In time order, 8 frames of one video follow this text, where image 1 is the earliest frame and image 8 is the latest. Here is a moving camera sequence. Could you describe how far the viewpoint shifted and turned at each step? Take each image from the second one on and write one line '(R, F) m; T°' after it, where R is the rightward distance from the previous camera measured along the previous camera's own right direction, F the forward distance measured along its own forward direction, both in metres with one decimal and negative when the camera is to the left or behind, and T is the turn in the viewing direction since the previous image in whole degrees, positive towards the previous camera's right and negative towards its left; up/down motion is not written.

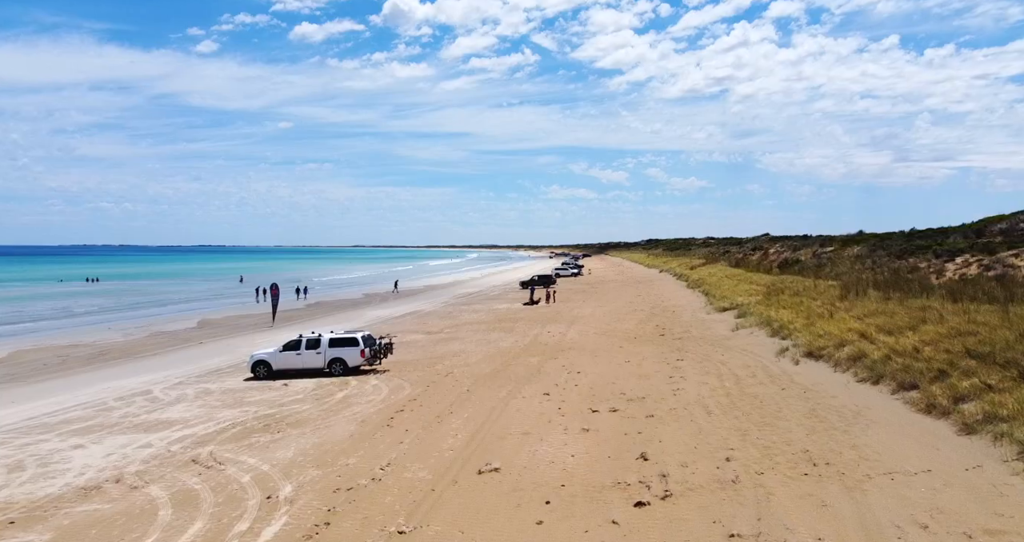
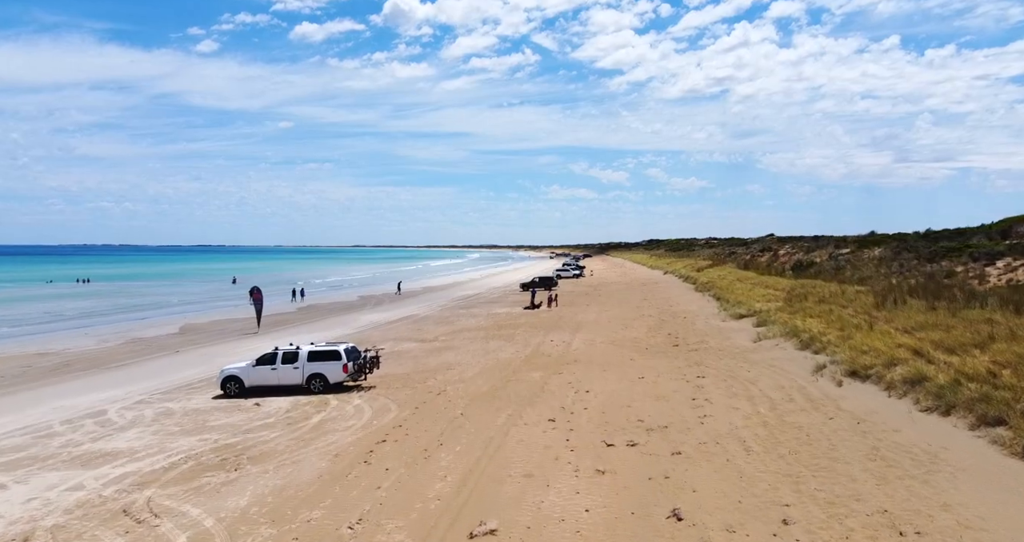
(0.0, +2.1) m; 0°
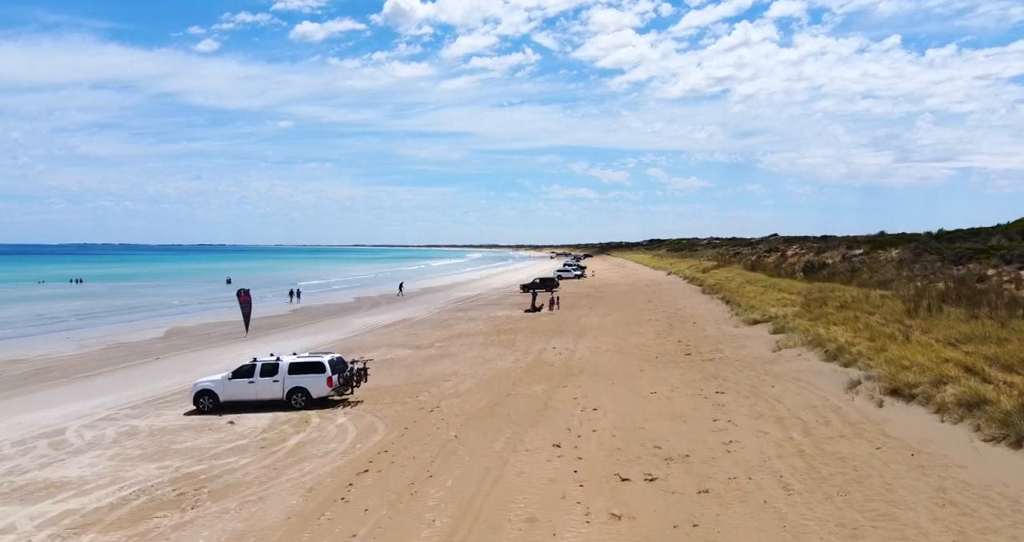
(0.0, +1.5) m; 0°
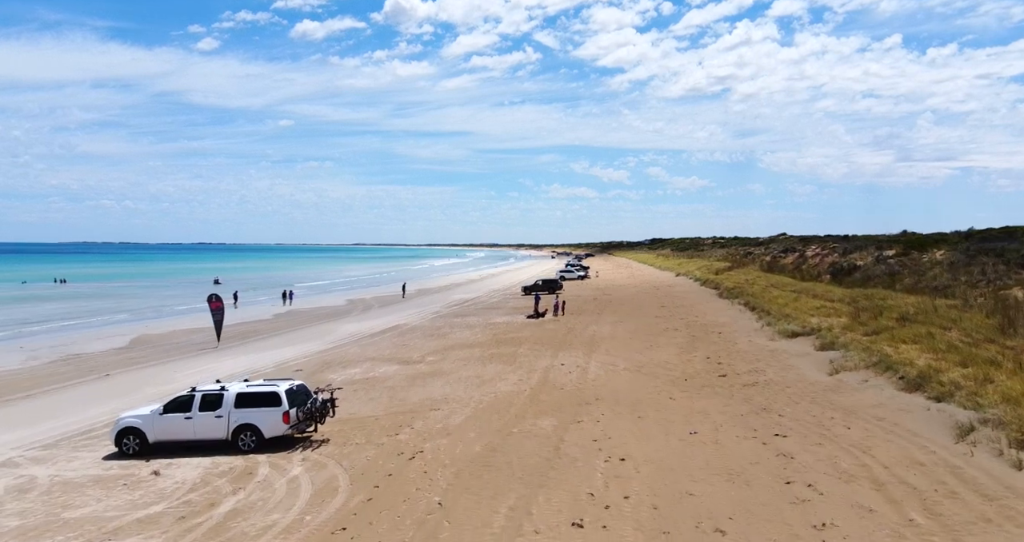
(-0.1, +3.3) m; 0°
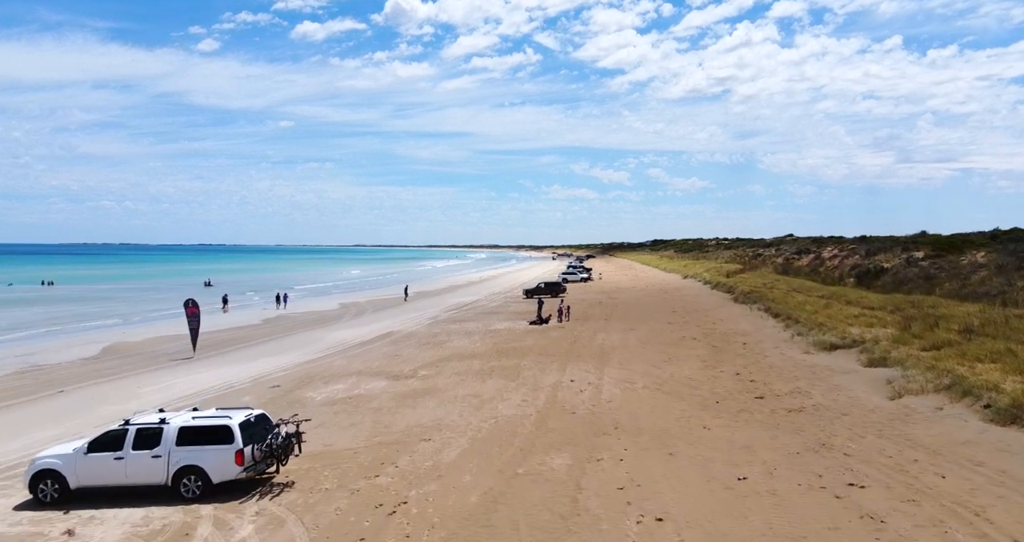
(-0.1, +2.4) m; 0°
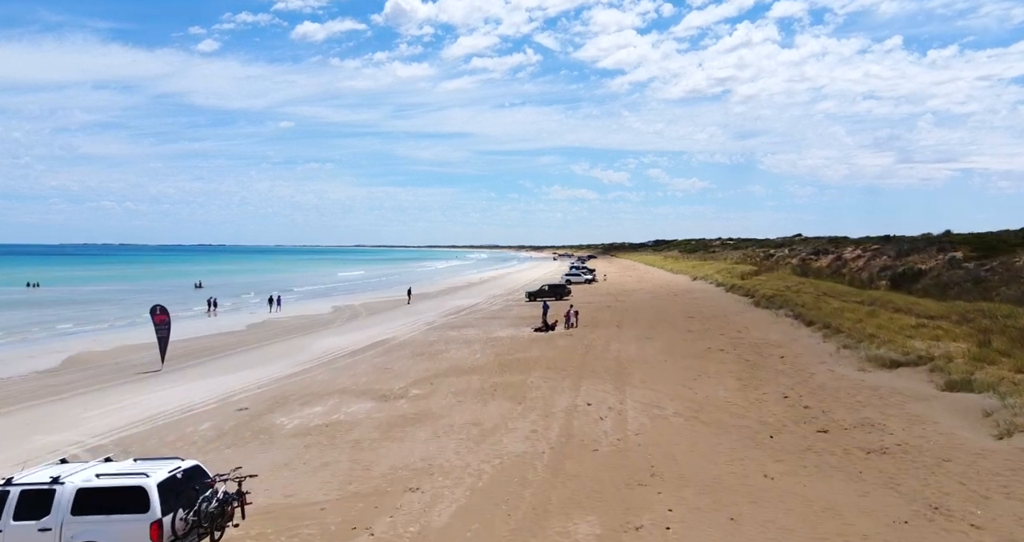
(-0.2, +2.8) m; 0°
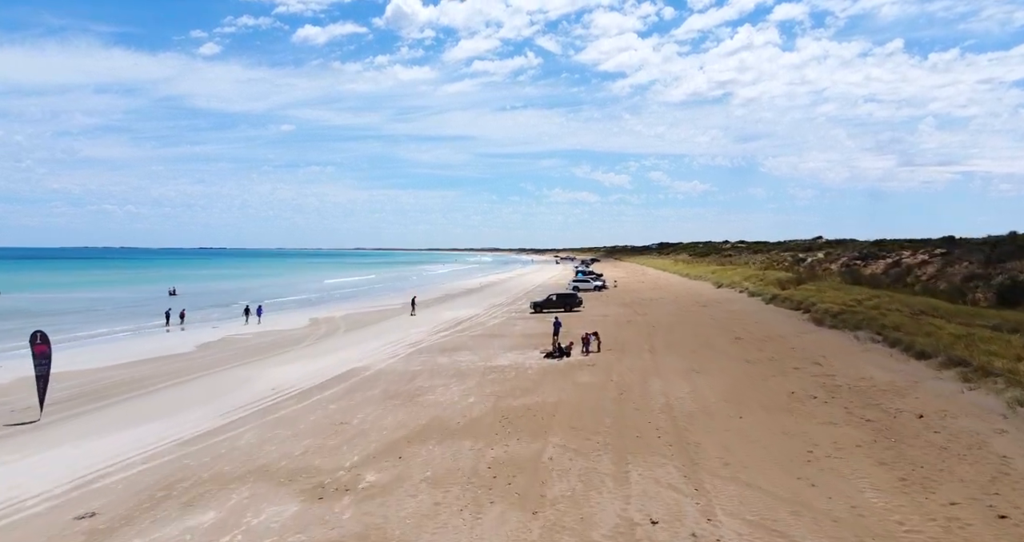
(-0.2, +6.5) m; 0°
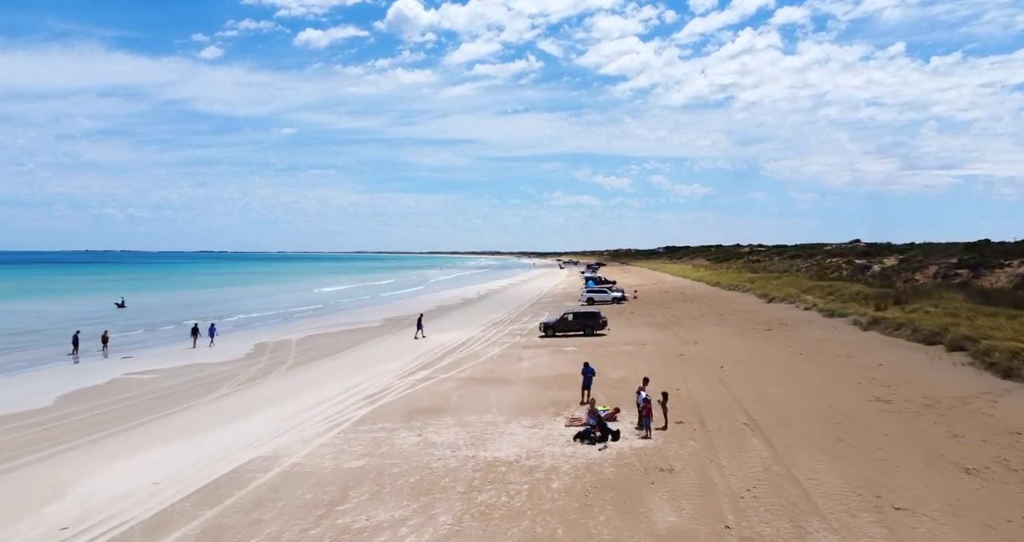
(-0.2, +10.2) m; 0°
